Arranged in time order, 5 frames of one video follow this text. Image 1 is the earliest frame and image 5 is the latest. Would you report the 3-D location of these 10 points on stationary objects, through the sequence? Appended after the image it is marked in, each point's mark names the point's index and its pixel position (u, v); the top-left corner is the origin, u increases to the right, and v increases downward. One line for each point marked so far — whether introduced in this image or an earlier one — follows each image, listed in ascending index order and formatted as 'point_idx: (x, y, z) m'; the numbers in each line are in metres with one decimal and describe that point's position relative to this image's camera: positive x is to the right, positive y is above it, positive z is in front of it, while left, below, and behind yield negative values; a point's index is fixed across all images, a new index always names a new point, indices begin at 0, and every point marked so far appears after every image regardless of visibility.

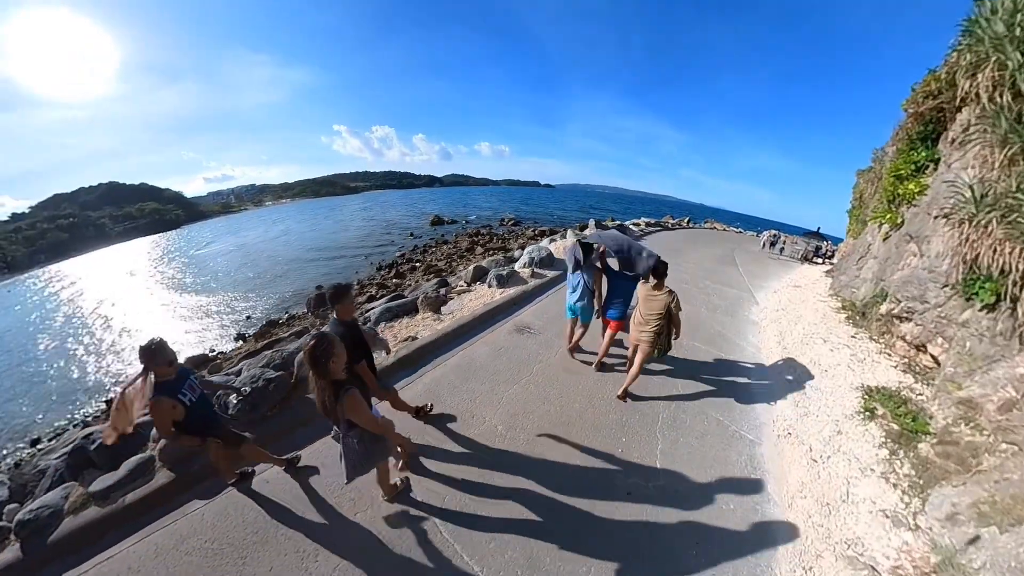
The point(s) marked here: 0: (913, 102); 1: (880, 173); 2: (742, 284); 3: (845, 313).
0: (+8.1, +3.8, +7.6) m
1: (+12.5, +3.8, +12.8) m
2: (+6.0, 0.0, +9.7) m
3: (+6.6, -0.5, +7.4) m
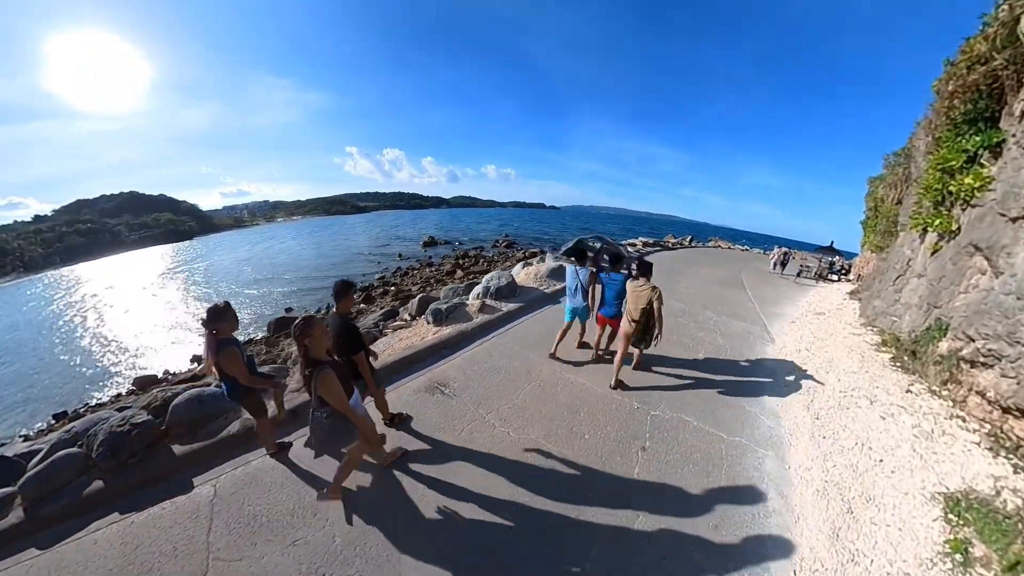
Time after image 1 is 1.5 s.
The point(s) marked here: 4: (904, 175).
0: (+7.0, +3.3, +5.9) m
1: (+11.6, +3.2, +11.0) m
2: (+5.0, -0.6, +7.9) m
3: (+5.6, -0.9, +5.5) m
4: (+12.4, +3.5, +12.0) m
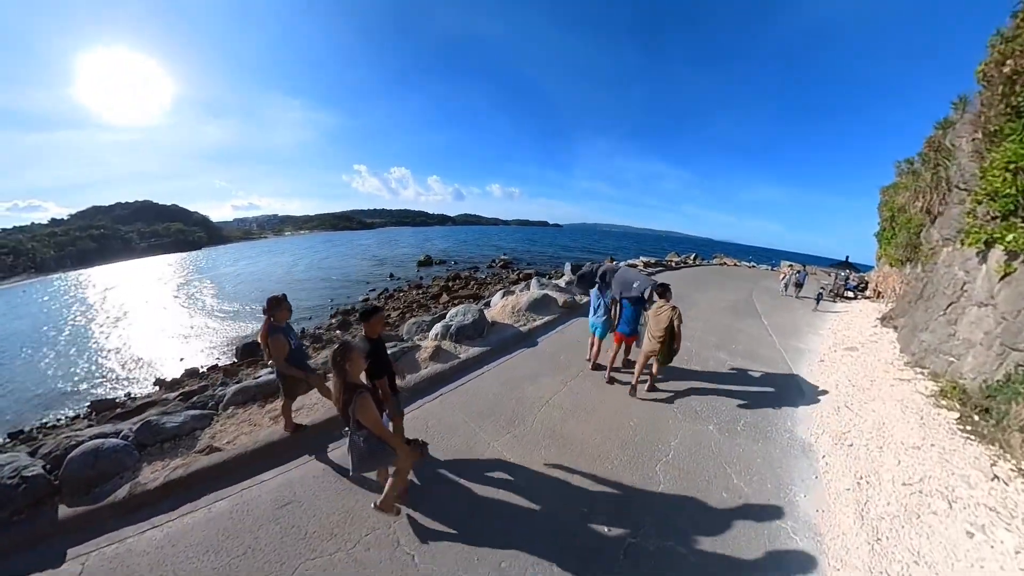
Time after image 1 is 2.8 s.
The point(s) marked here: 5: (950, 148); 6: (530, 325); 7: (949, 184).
0: (+6.5, +2.9, +4.8) m
1: (+11.3, +2.4, +9.7) m
2: (+4.6, -1.1, +6.6) m
3: (+5.0, -1.4, +4.3) m
4: (+12.1, +2.8, +10.7) m
5: (+11.4, +3.5, +9.7) m
6: (+0.4, -0.6, +6.6) m
7: (+11.2, +2.5, +9.5) m
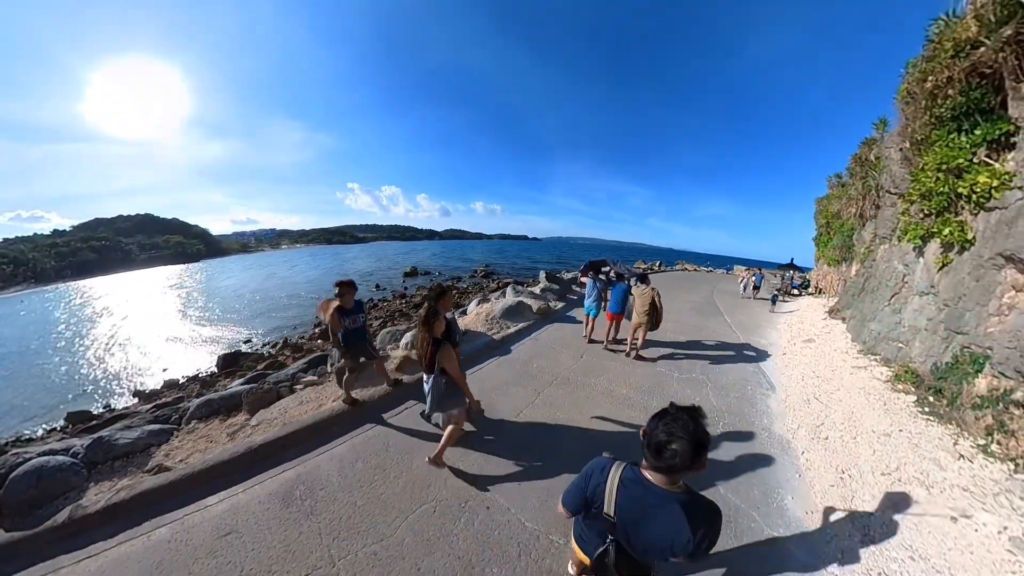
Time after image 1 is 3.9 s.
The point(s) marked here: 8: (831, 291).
0: (+5.9, +3.1, +5.2) m
1: (+10.2, +2.7, +10.5) m
2: (+4.0, -1.1, +6.8) m
3: (+4.7, -1.2, +4.5) m
4: (+10.9, +3.0, +11.6) m
5: (+10.3, +3.8, +10.6) m
6: (-0.2, -0.8, +6.3) m
7: (+10.1, +2.7, +10.3) m
8: (+11.6, -0.1, +13.4) m
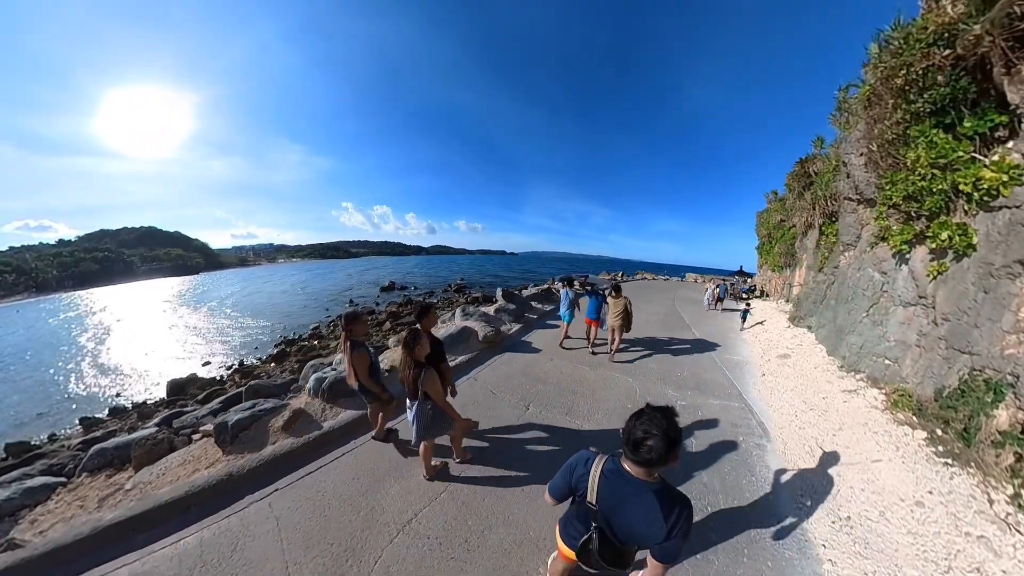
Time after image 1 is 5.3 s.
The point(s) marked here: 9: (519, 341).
0: (+5.1, +2.9, +4.8) m
1: (+9.1, +2.5, +10.4) m
2: (+3.2, -1.3, +6.1) m
3: (+4.0, -1.3, +3.8) m
4: (+9.7, +2.8, +11.5) m
5: (+9.1, +3.6, +10.4) m
6: (-1.0, -1.1, +5.4) m
7: (+9.0, +2.6, +10.2) m
8: (+10.3, -0.3, +13.3) m
9: (+0.2, -0.9, +7.1) m
